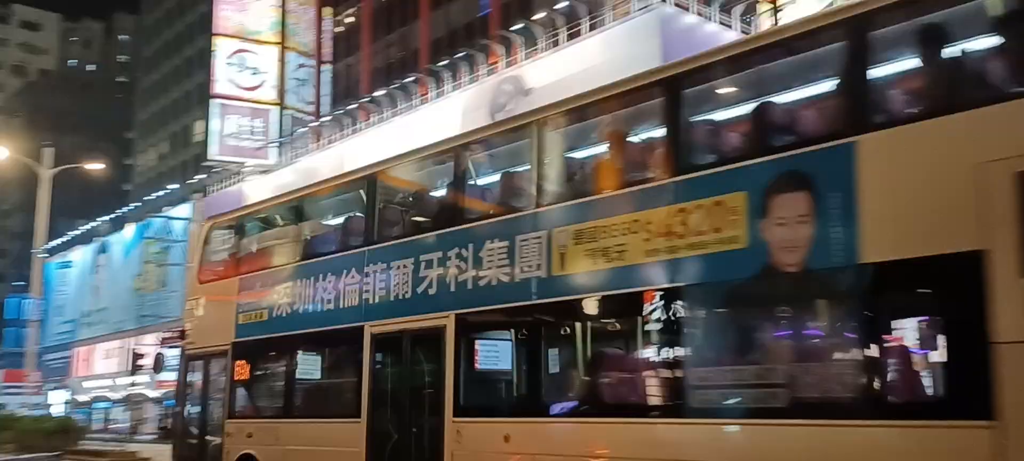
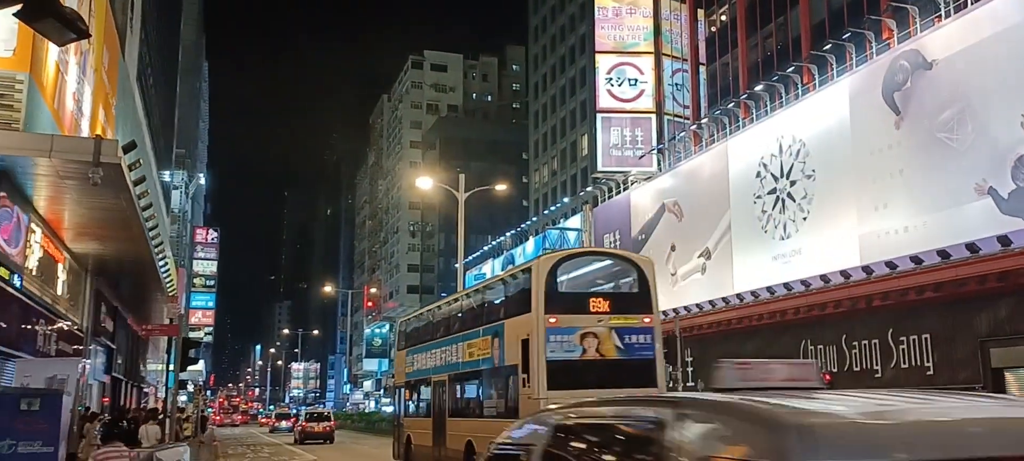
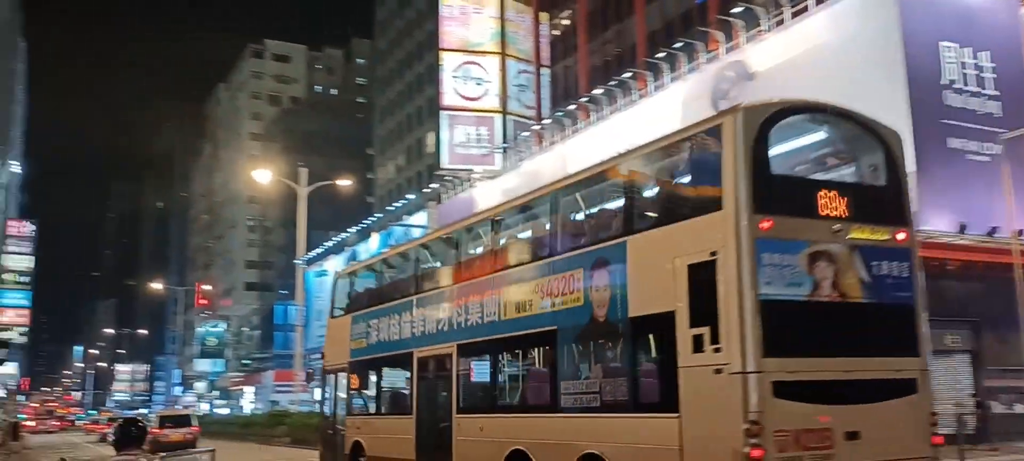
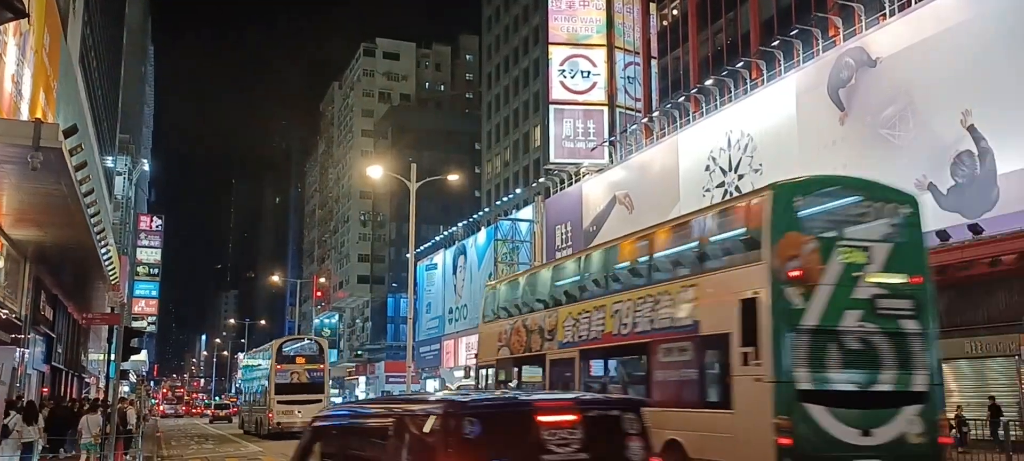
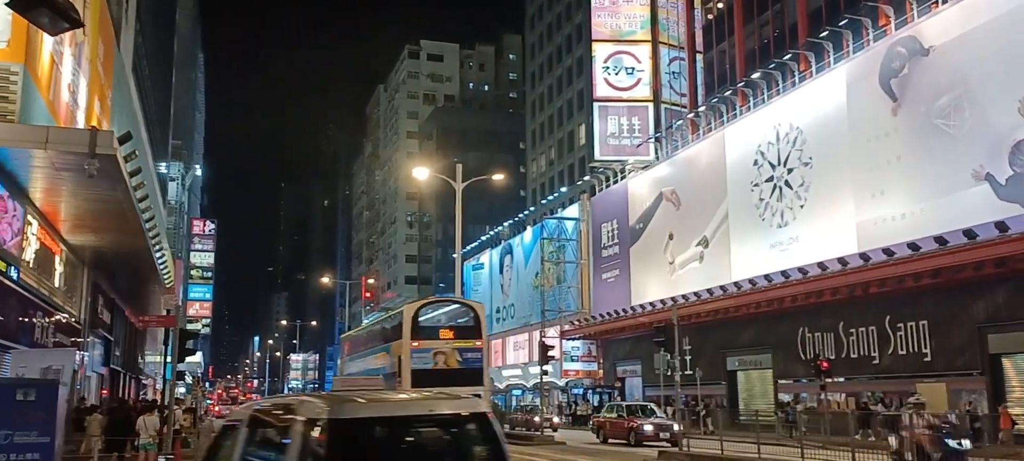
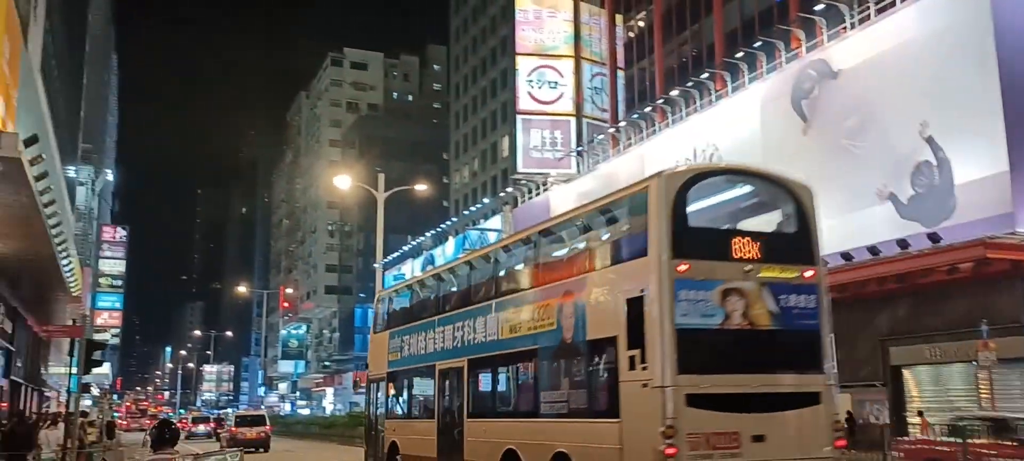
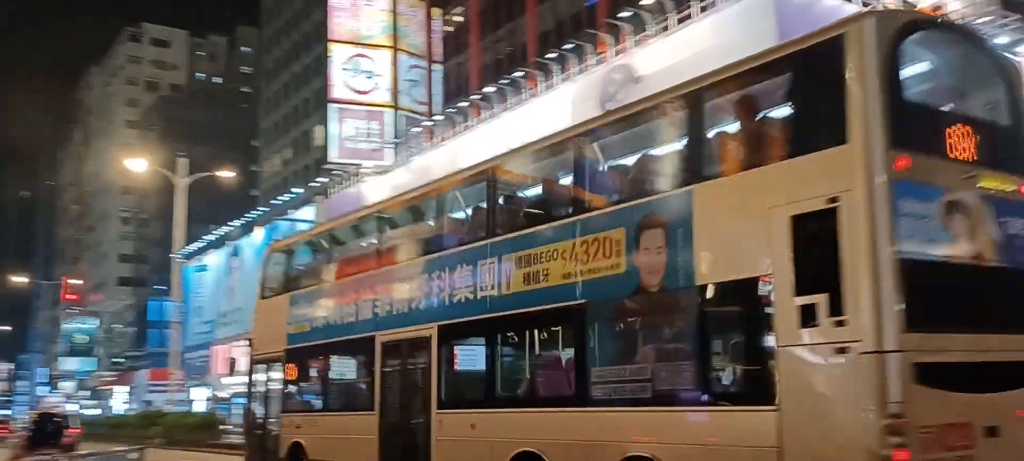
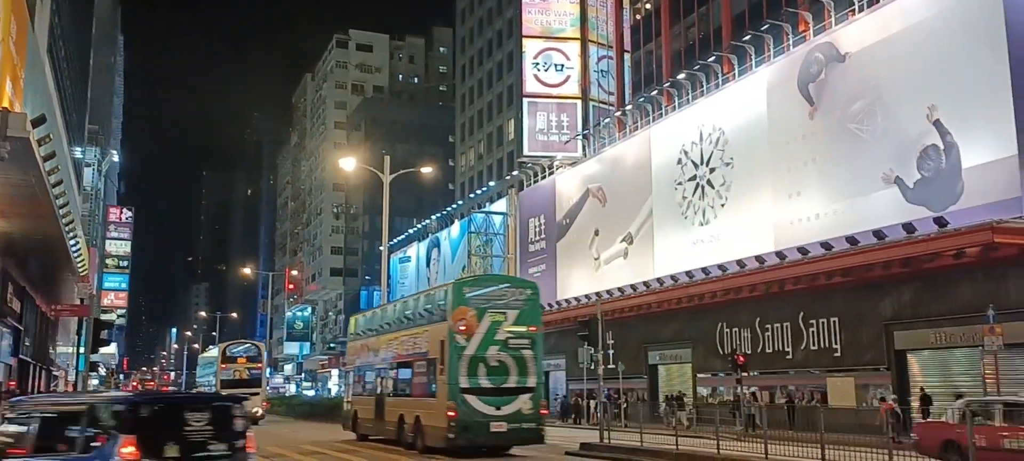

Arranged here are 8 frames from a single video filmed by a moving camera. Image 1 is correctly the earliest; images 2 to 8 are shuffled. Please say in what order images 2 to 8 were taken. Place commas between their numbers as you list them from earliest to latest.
7, 3, 6, 2, 5, 4, 8
